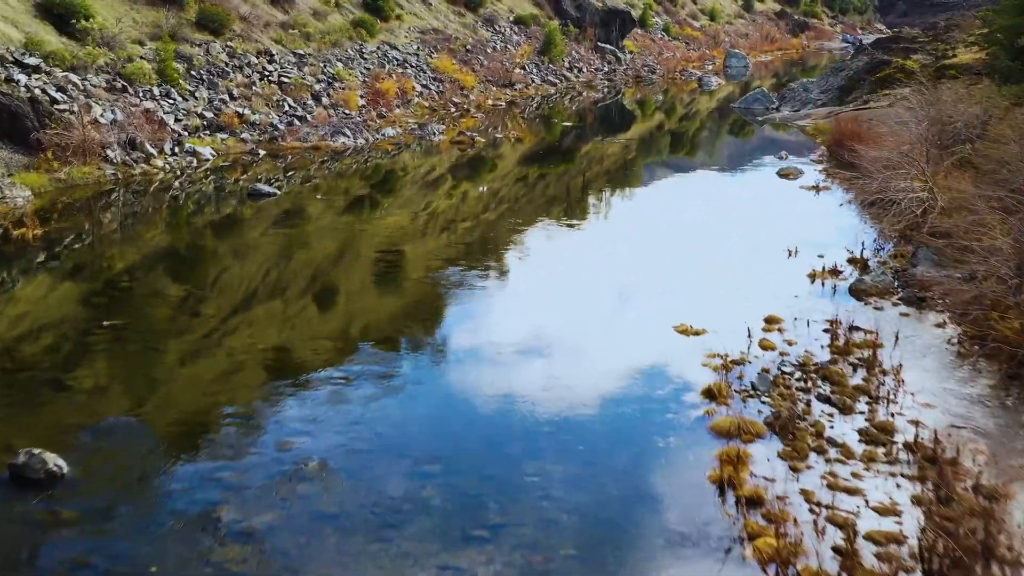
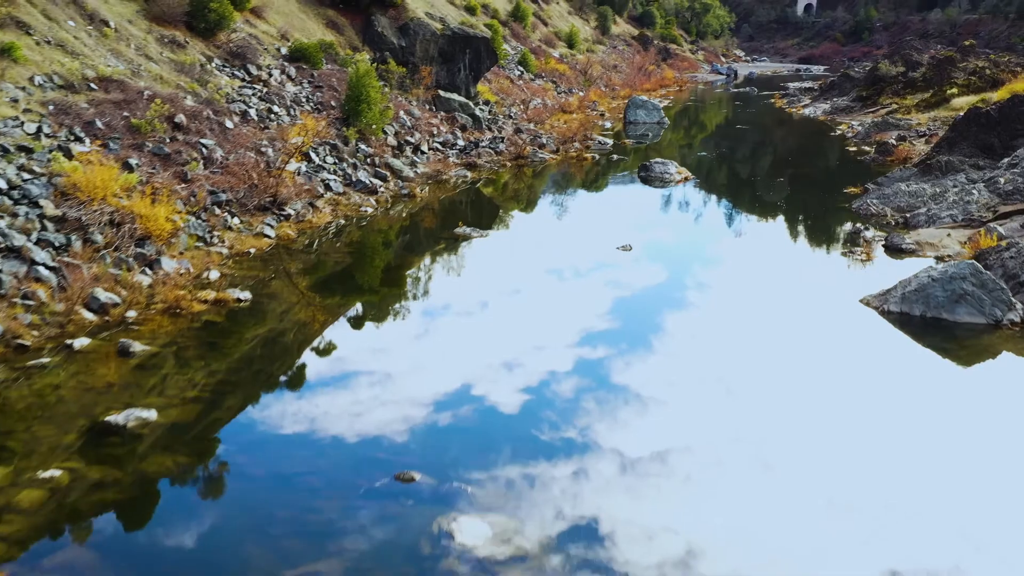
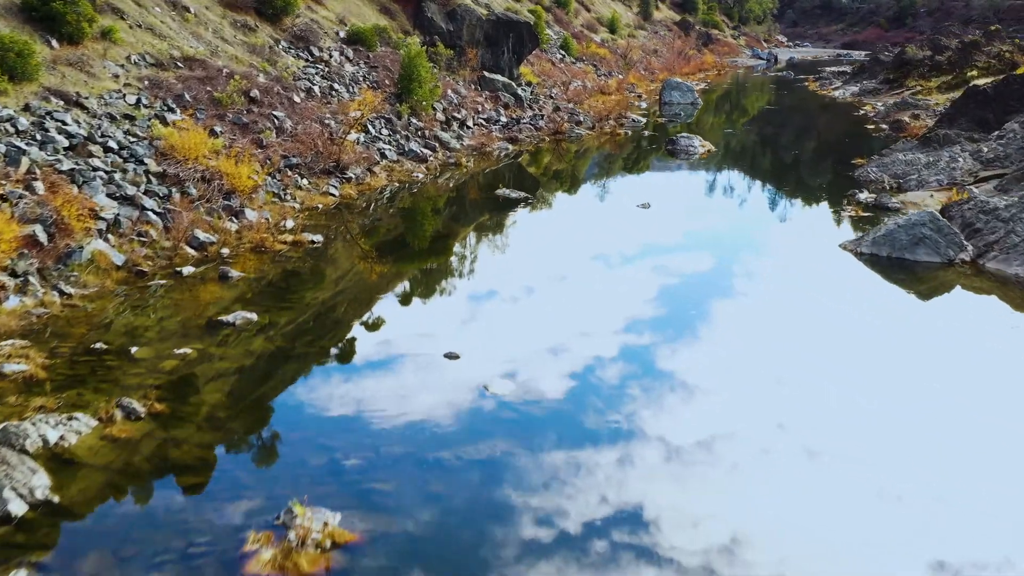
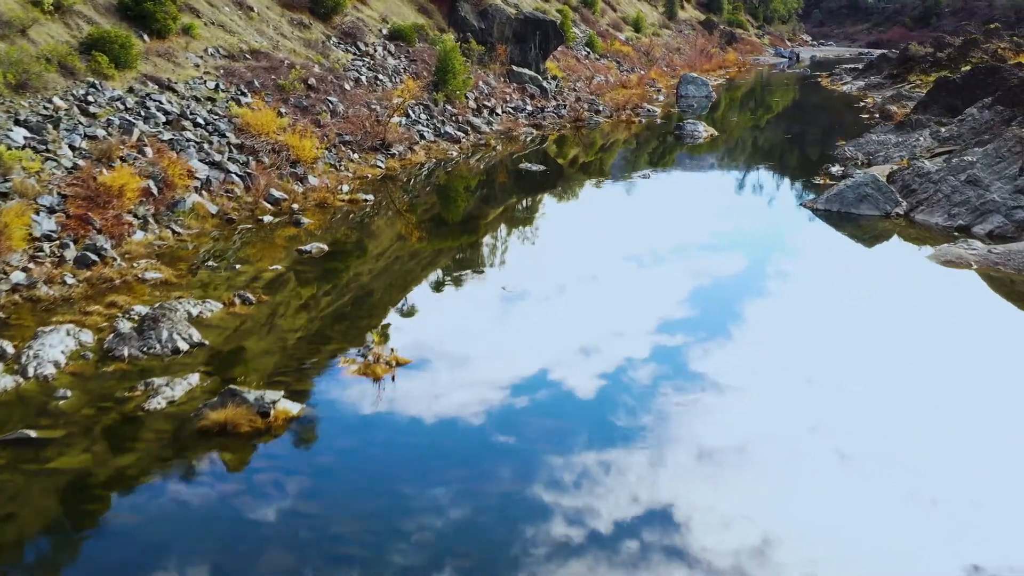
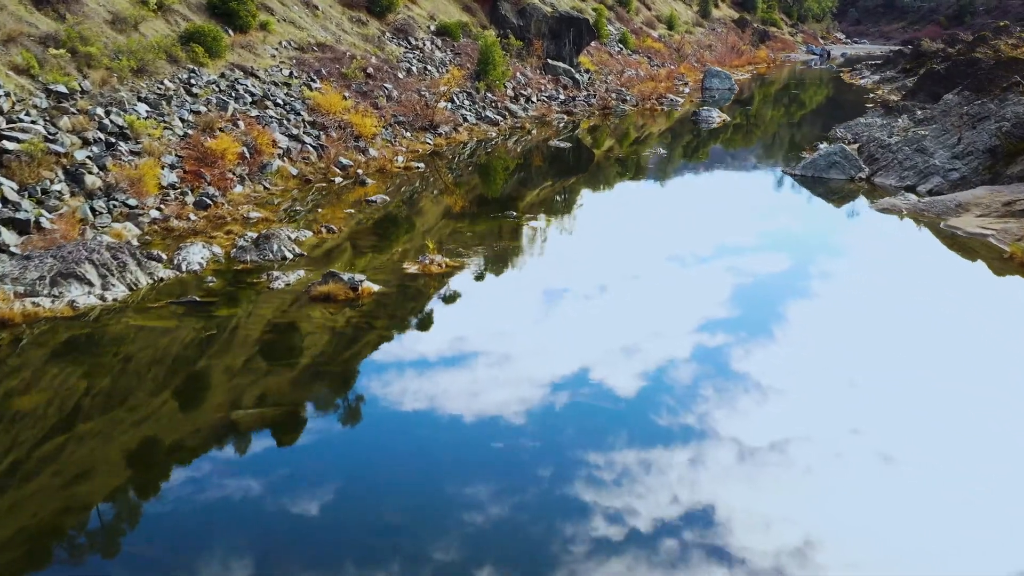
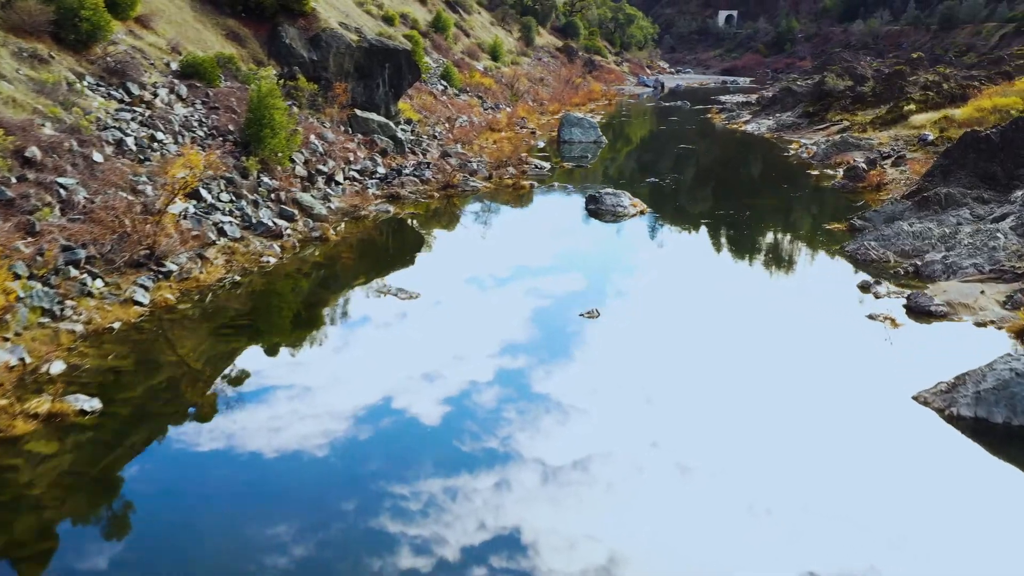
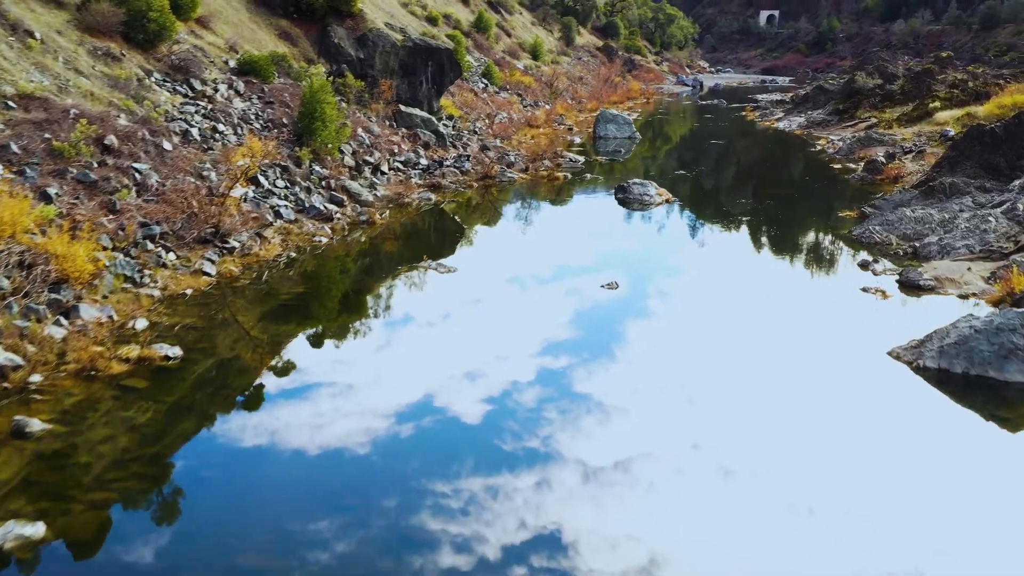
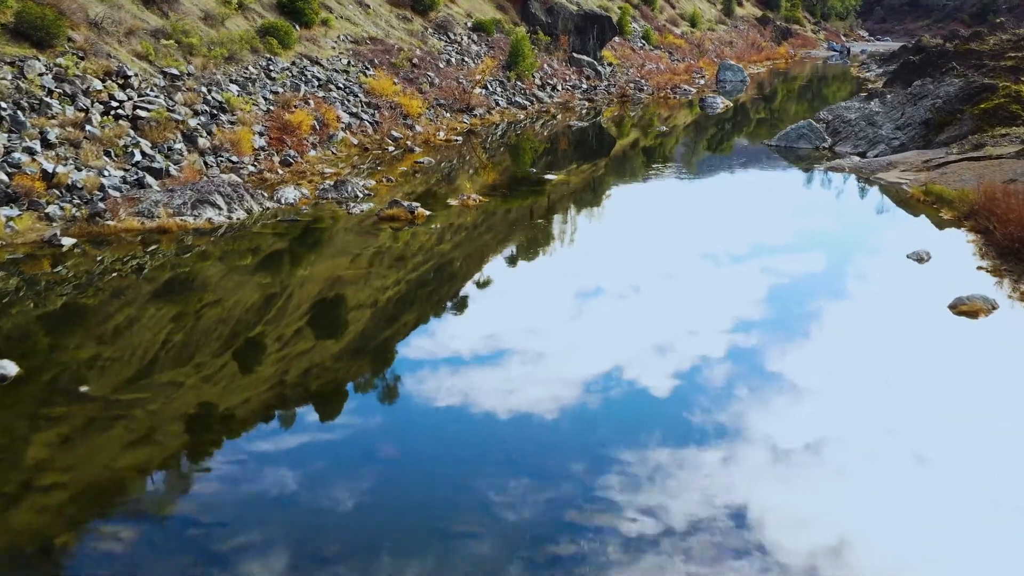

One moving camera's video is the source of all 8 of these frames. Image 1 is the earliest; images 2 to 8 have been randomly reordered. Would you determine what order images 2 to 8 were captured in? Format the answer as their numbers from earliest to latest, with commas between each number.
8, 5, 4, 3, 2, 7, 6
